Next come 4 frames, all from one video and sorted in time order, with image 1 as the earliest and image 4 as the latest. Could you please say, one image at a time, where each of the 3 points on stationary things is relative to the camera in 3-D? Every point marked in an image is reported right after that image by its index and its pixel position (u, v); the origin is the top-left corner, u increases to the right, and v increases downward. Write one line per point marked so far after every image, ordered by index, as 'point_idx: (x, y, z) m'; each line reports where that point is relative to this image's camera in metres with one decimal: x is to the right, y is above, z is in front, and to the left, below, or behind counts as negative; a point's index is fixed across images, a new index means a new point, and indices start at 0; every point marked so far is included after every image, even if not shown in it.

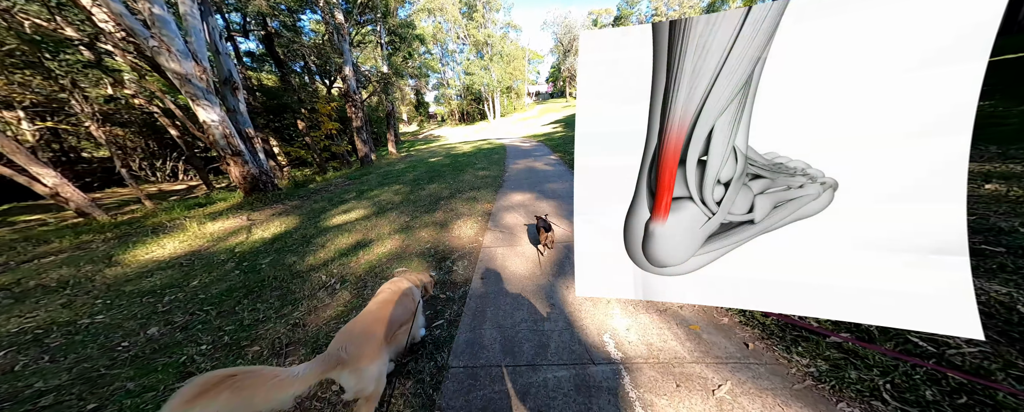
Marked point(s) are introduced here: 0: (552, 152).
0: (+1.3, +1.7, +8.1) m
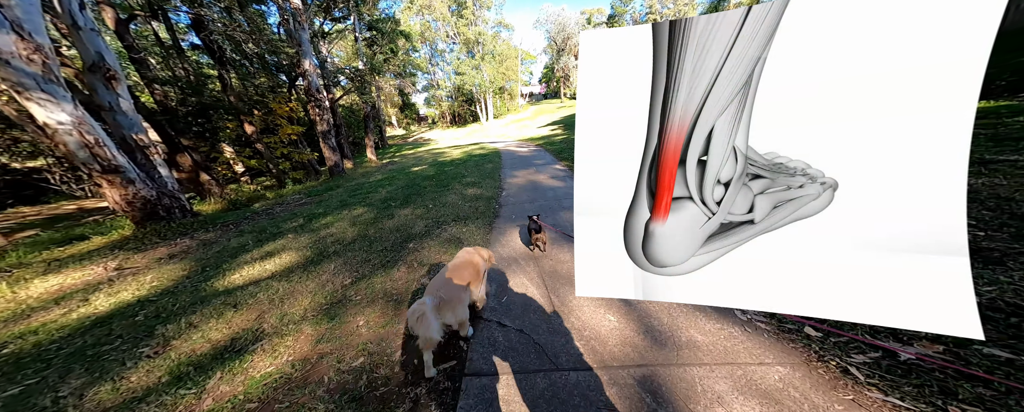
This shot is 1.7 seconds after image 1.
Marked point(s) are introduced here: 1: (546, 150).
0: (+1.2, +1.3, +7.0) m
1: (+1.2, +1.9, +8.6) m
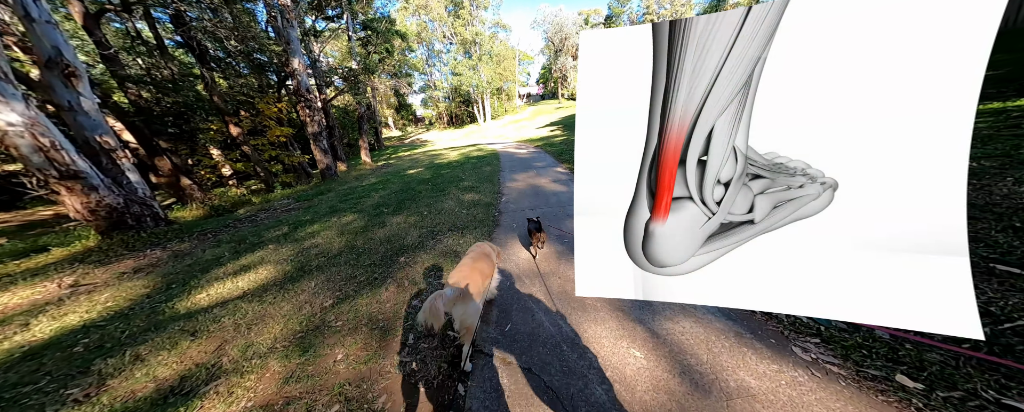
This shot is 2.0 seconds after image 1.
0: (+1.2, +1.2, +6.8) m
1: (+1.1, +1.8, +8.3) m
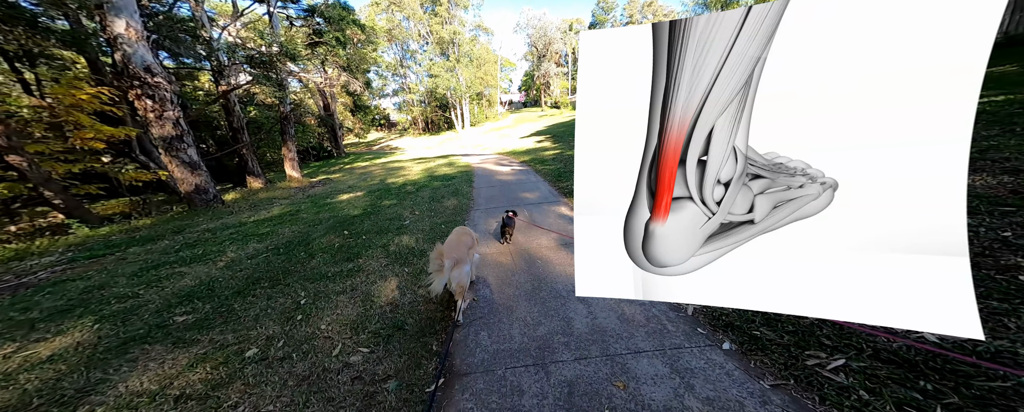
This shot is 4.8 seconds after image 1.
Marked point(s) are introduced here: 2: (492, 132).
0: (+0.8, +0.5, +4.9) m
1: (+0.7, +1.0, +6.5) m
2: (-1.2, +5.7, +20.0) m
